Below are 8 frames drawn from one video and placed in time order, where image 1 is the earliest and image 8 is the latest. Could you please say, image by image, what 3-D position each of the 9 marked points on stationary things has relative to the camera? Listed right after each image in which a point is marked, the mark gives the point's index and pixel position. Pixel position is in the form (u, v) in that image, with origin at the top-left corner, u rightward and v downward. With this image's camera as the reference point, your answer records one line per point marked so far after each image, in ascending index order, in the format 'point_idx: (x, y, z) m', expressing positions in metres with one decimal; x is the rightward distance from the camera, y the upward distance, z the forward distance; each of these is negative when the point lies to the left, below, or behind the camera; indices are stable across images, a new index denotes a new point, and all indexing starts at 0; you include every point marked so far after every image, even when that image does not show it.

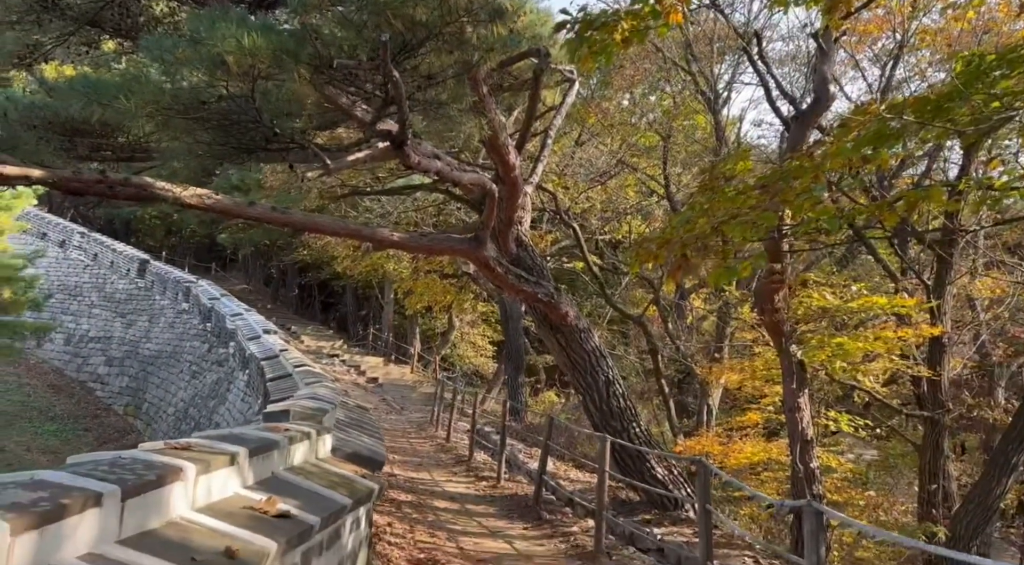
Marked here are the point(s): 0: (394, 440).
0: (-1.4, -1.9, +12.2) m
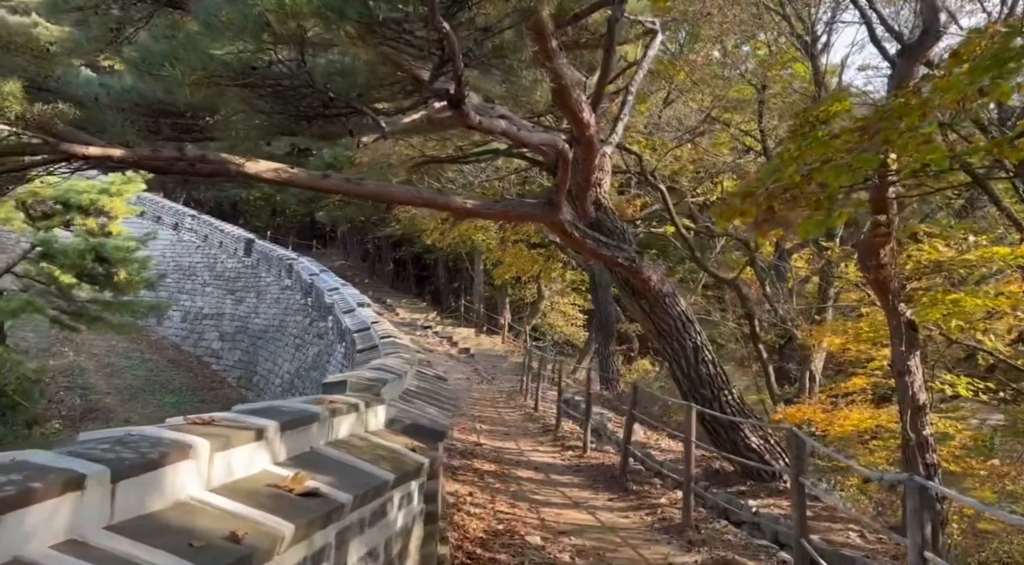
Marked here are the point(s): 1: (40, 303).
0: (-0.4, -1.5, +12.1) m
1: (-6.7, -0.3, +14.7) m
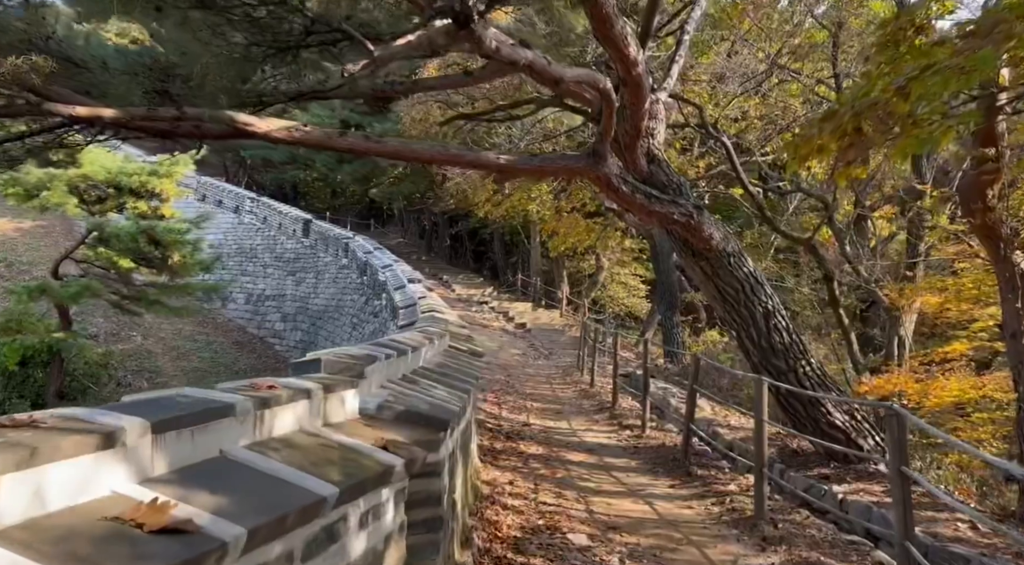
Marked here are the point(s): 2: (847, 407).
0: (+0.3, -1.2, +11.4) m
1: (-6.0, -0.1, +14.4) m
2: (+2.7, -1.0, +8.3) m
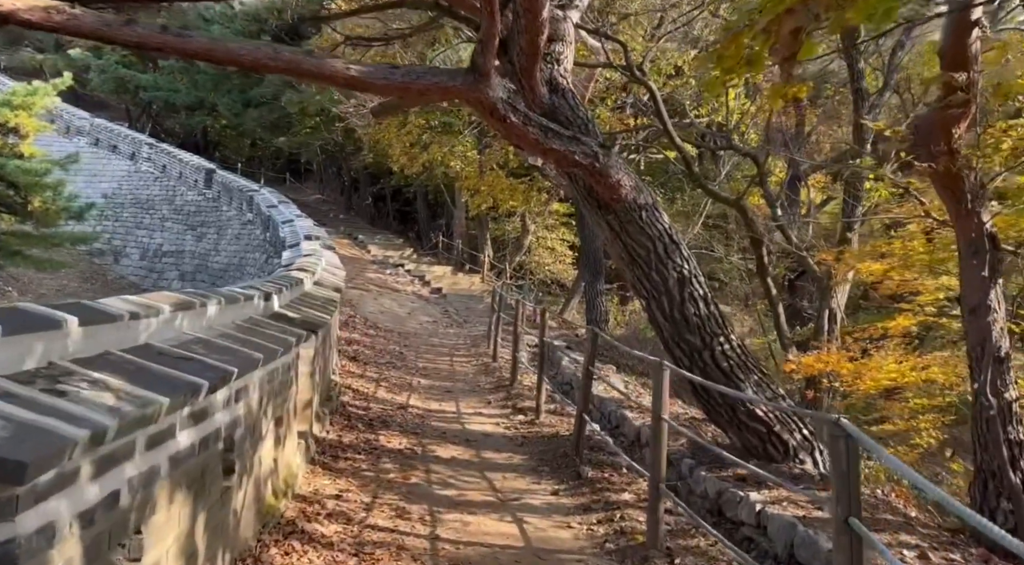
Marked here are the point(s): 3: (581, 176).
0: (-0.8, -0.8, +10.1) m
1: (-7.2, +0.6, +12.7) m
2: (+1.8, -0.8, +7.2) m
3: (+0.4, +0.7, +6.6) m
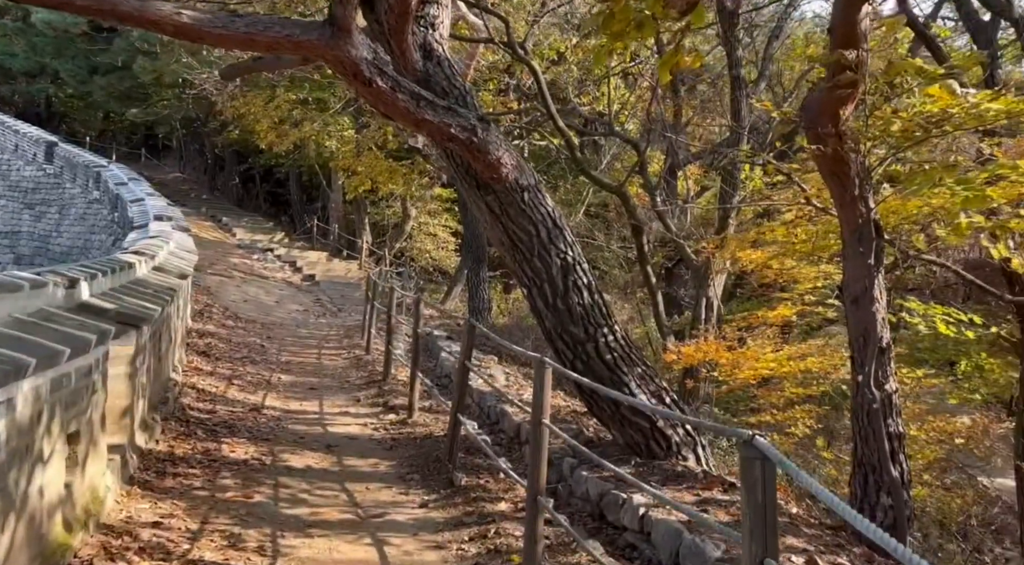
0: (-2.0, -0.6, +9.4) m
1: (-8.6, +0.8, +11.2) m
2: (+0.9, -0.7, +6.8) m
3: (-0.3, +0.8, +6.0) m
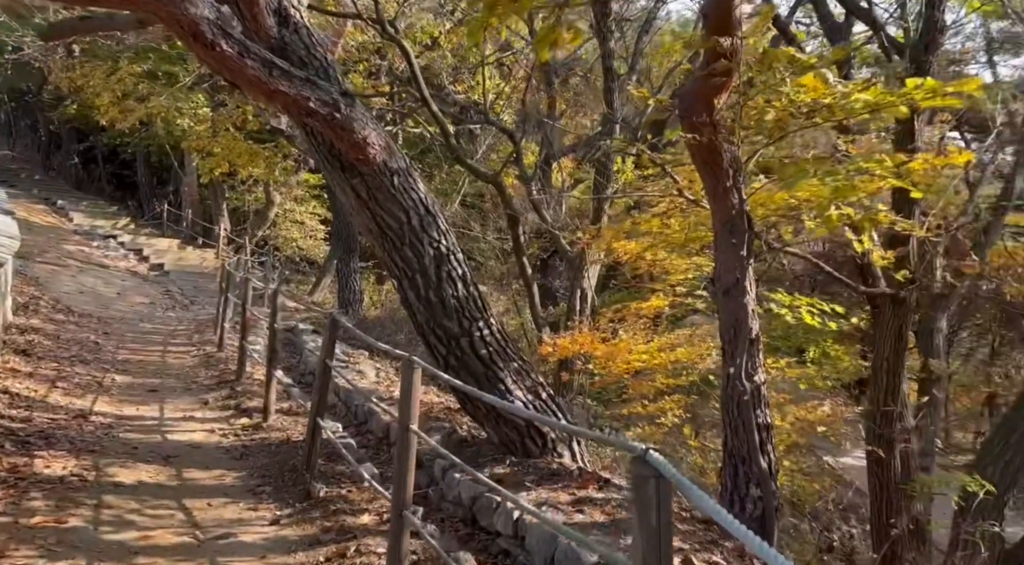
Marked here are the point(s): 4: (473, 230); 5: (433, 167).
0: (-3.1, -0.6, +8.7) m
1: (-9.9, +0.9, +9.7) m
2: (+0.1, -0.6, +6.4) m
3: (-1.1, +0.9, +5.5) m
4: (-0.5, +0.7, +13.9) m
5: (-1.2, +1.8, +15.5) m
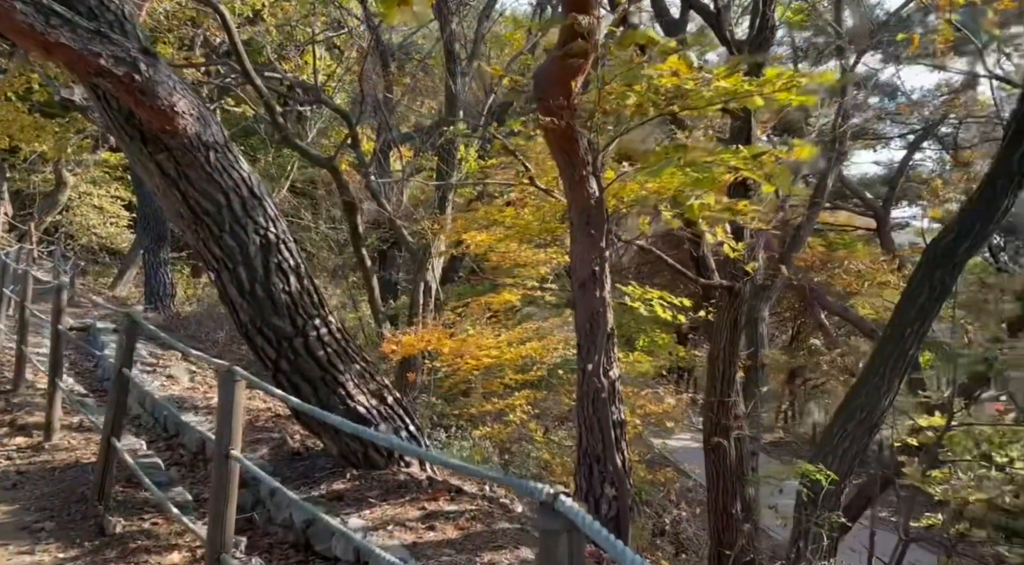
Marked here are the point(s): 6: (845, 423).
0: (-4.3, -0.5, +7.4) m
1: (-11.2, +0.9, +7.3) m
2: (-0.8, -0.6, +5.7) m
3: (-1.8, +0.9, +4.6) m
4: (-2.6, +0.8, +13.0) m
5: (-3.5, +1.9, +14.4) m
6: (+3.1, -1.3, +9.3) m
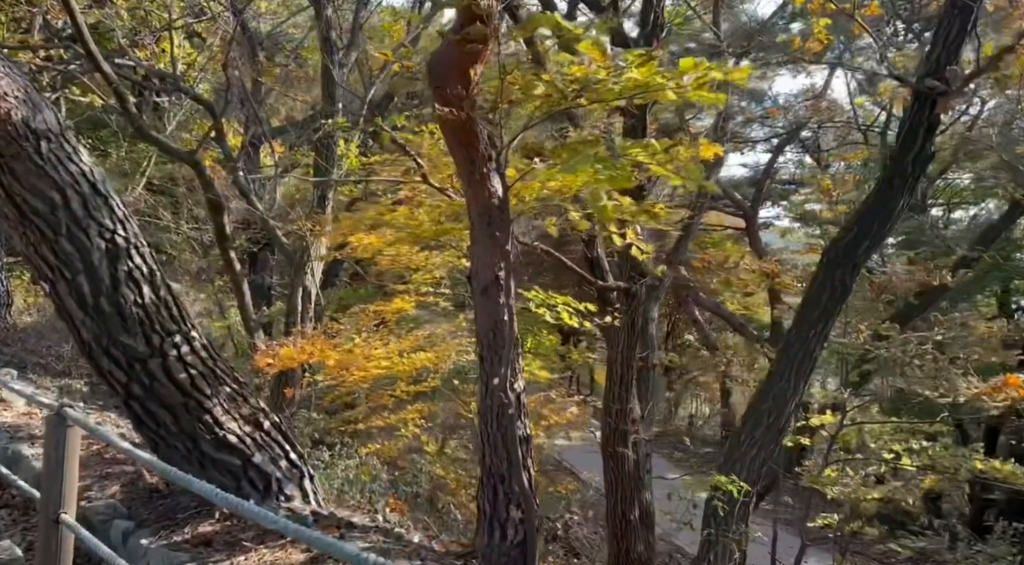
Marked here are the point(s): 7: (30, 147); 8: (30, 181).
0: (-4.9, -0.6, +6.2) m
1: (-11.8, +0.7, +5.2) m
2: (-1.2, -0.6, +4.9) m
3: (-2.1, +0.8, +3.7) m
4: (-4.0, +0.8, +12.0) m
5: (-5.1, +1.8, +13.2) m
6: (+2.1, -1.3, +9.0) m
7: (-2.0, +0.6, +4.3) m
8: (-2.0, +0.5, +4.3) m
